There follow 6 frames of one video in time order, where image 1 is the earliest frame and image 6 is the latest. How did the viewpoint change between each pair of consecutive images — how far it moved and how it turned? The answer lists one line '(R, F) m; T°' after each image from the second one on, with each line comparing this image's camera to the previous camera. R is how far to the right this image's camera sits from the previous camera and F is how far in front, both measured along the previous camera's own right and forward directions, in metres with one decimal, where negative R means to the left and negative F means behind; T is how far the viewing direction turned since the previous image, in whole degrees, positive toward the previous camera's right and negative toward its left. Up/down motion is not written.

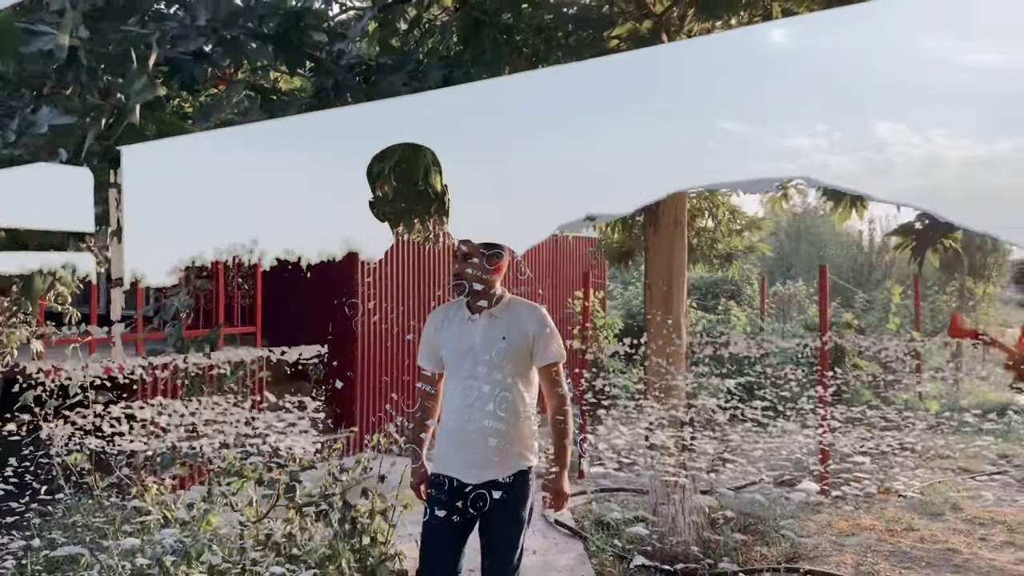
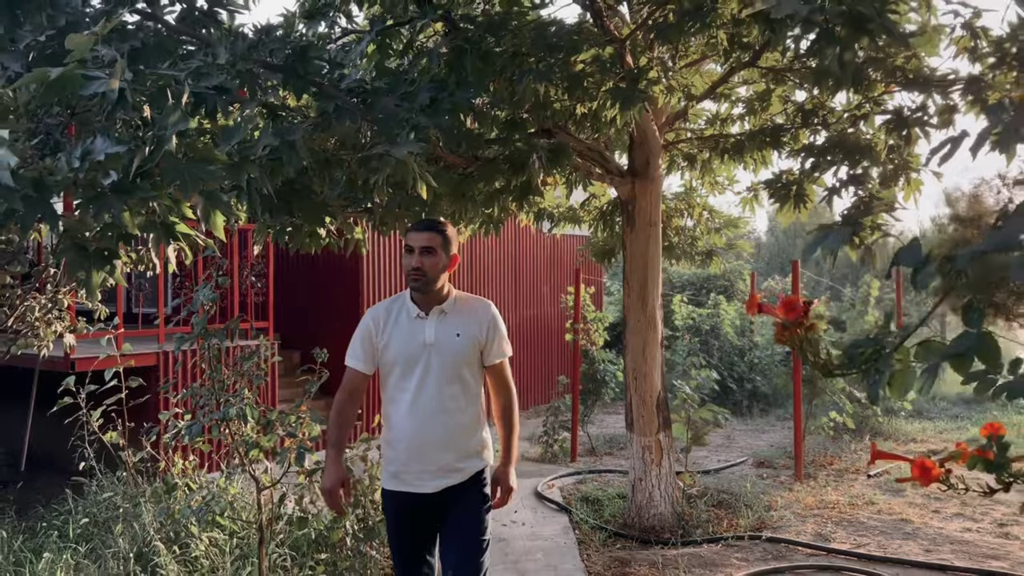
(+0.1, -0.4) m; -1°
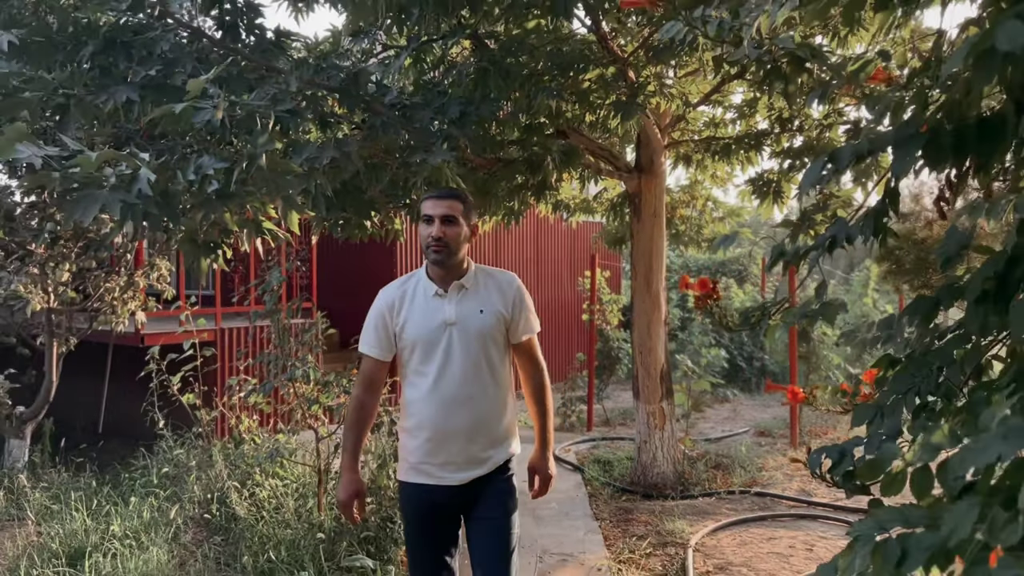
(0.0, -0.6) m; -2°
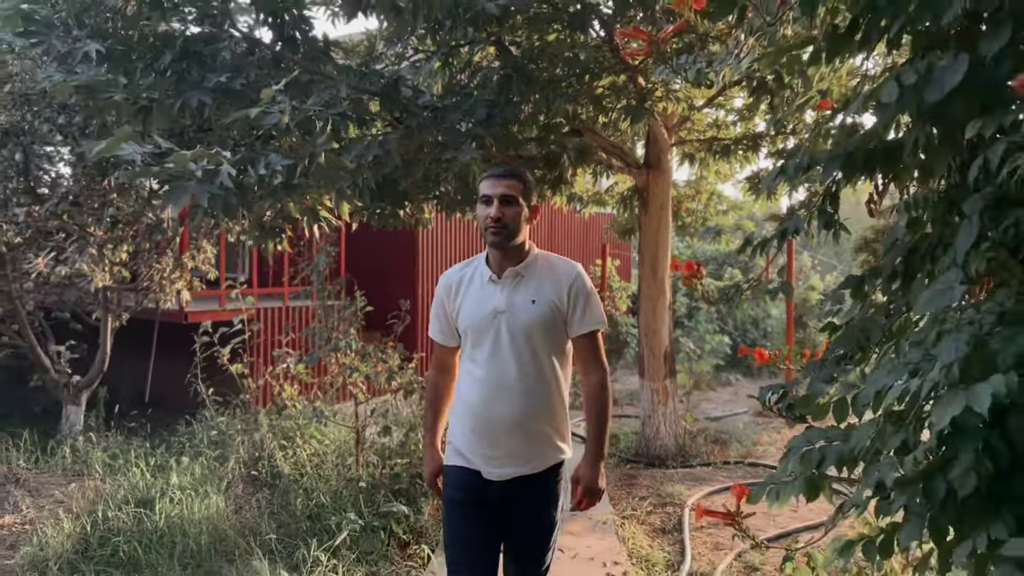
(0.0, -0.5) m; -1°
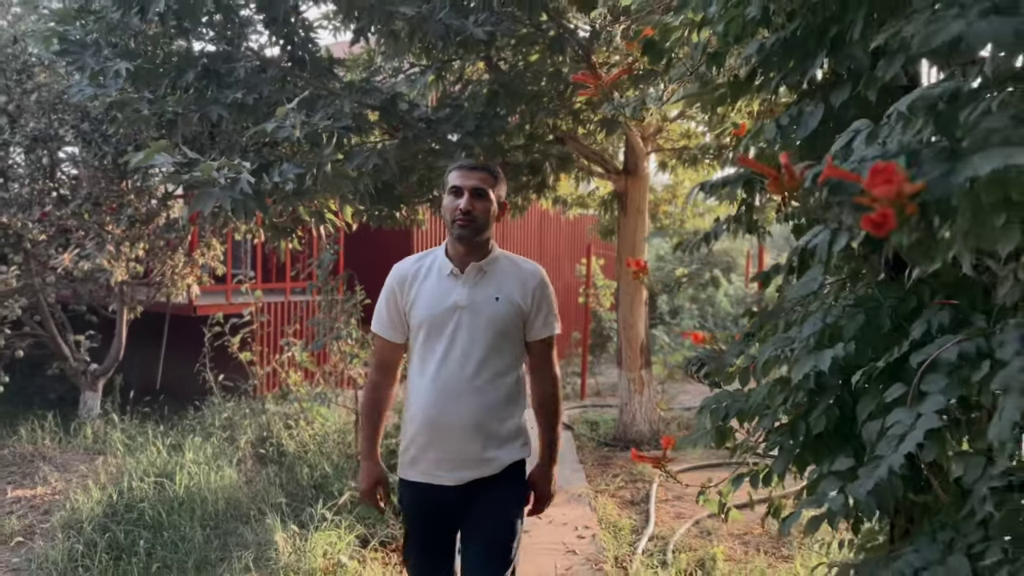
(+0.1, -0.5) m; 0°
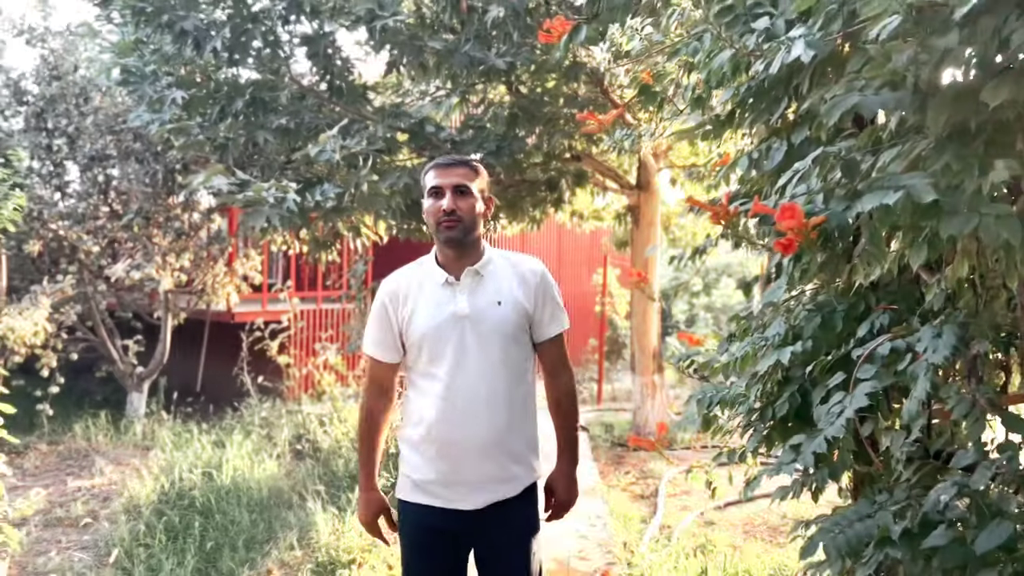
(0.0, -0.4) m; -1°
